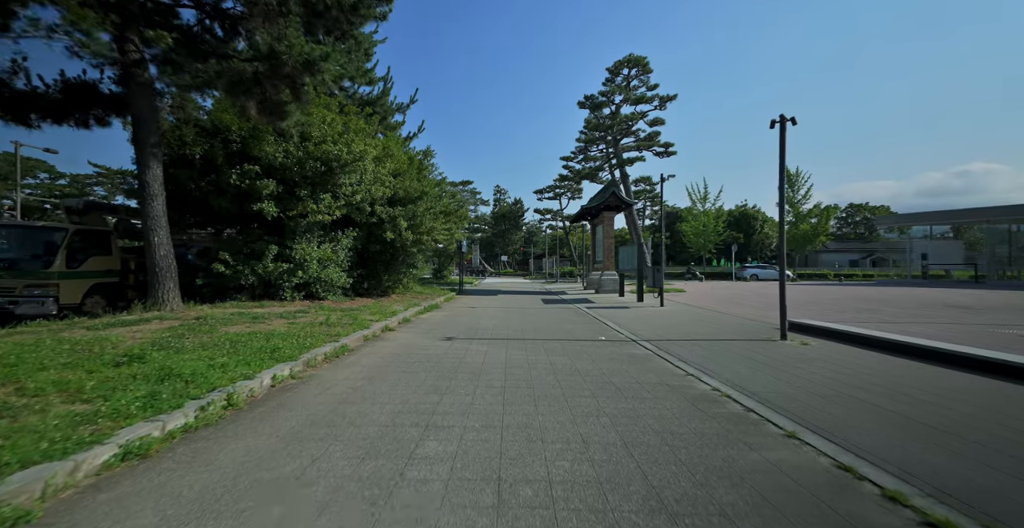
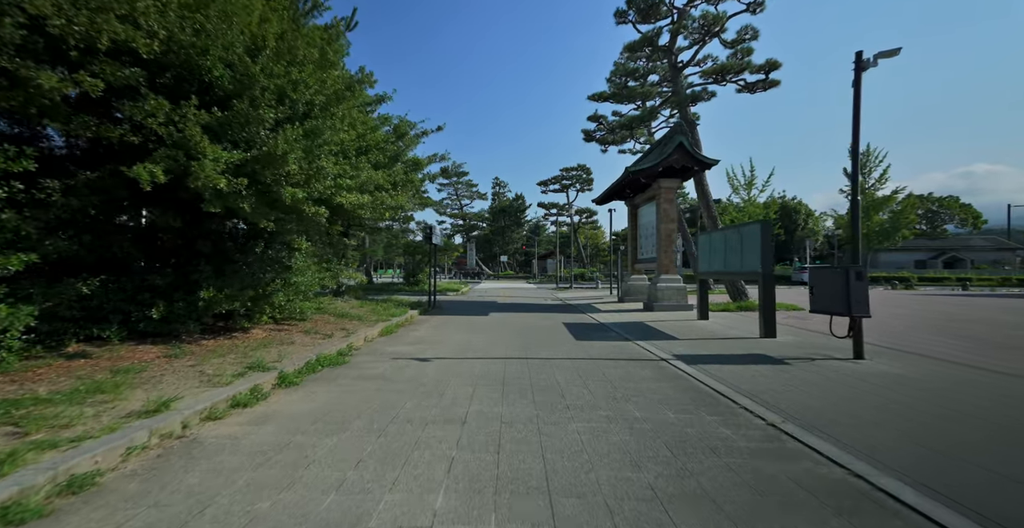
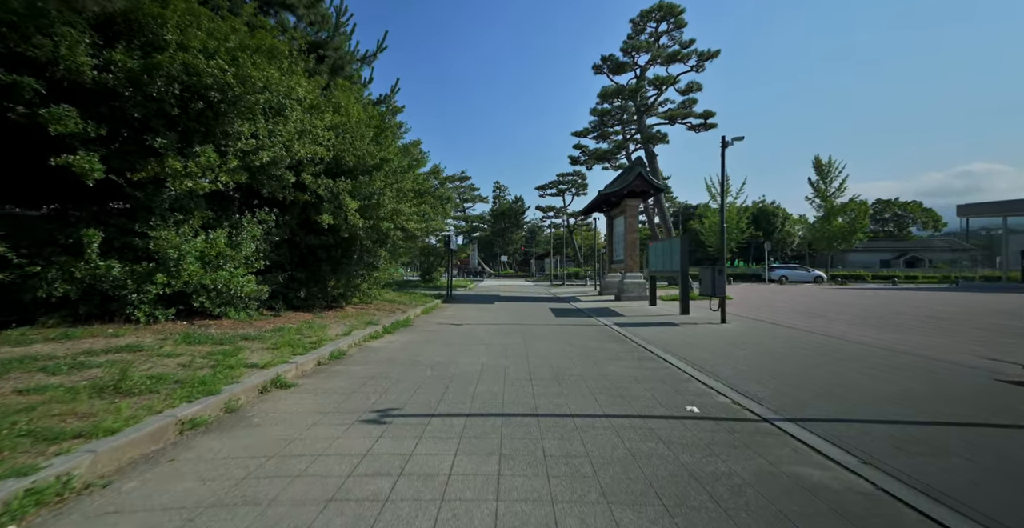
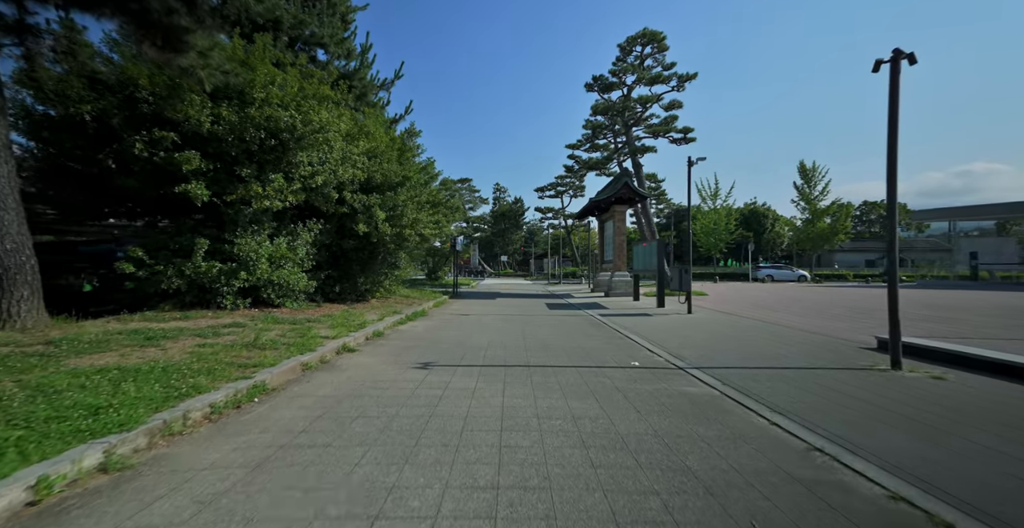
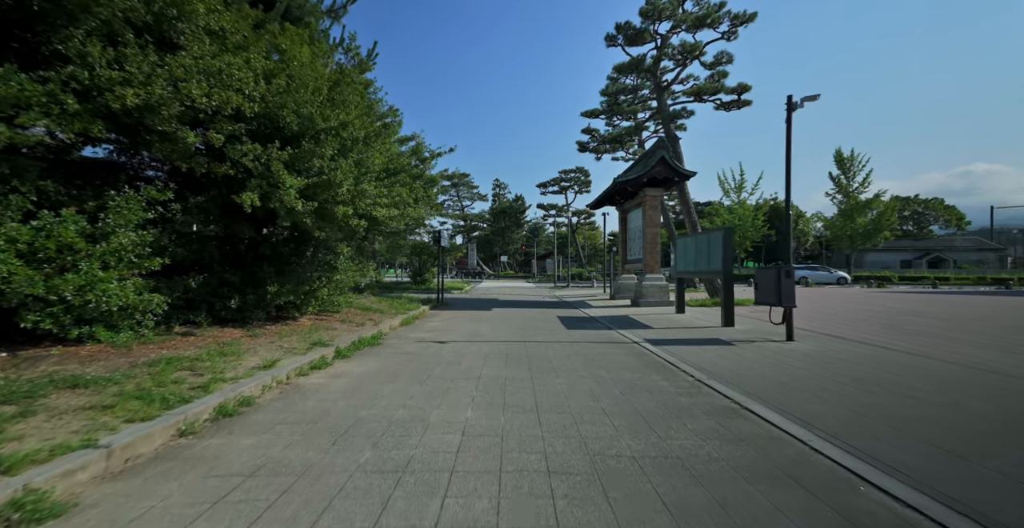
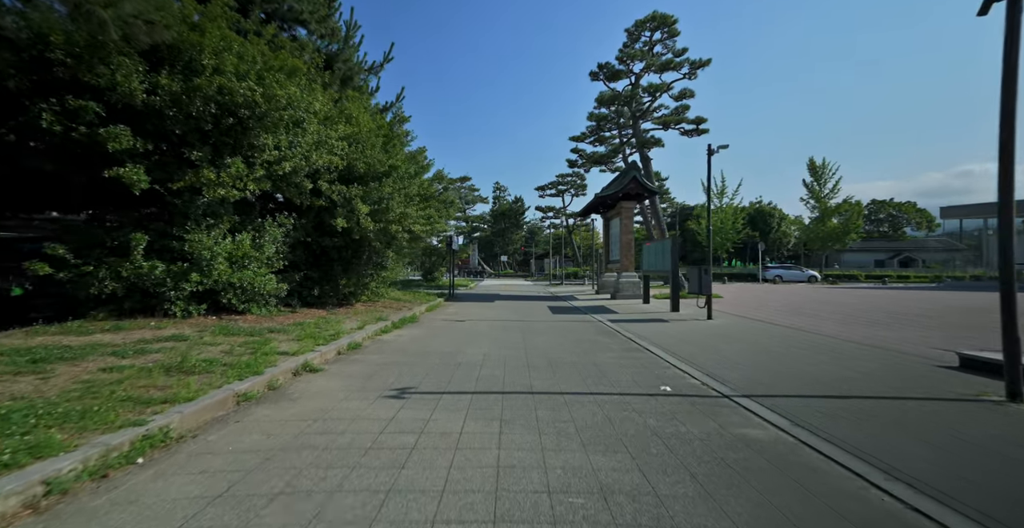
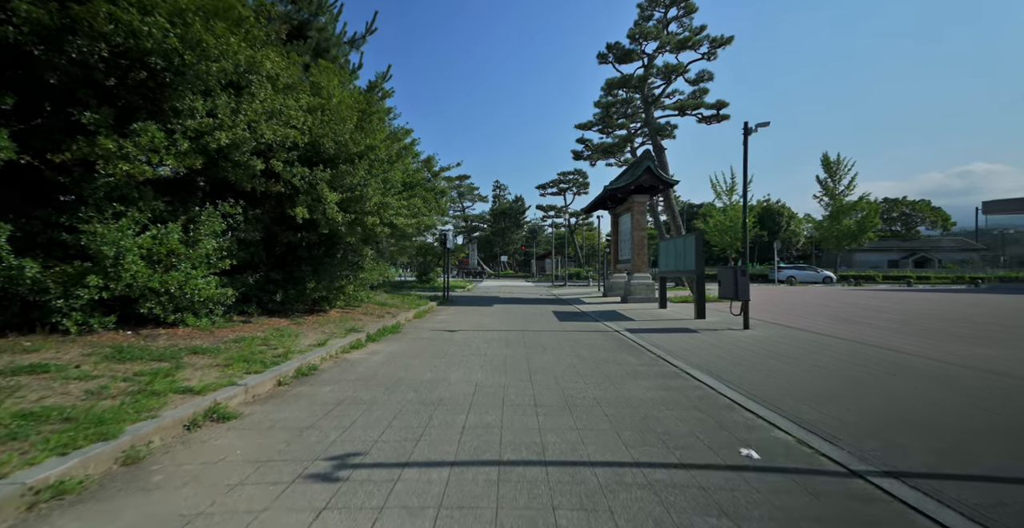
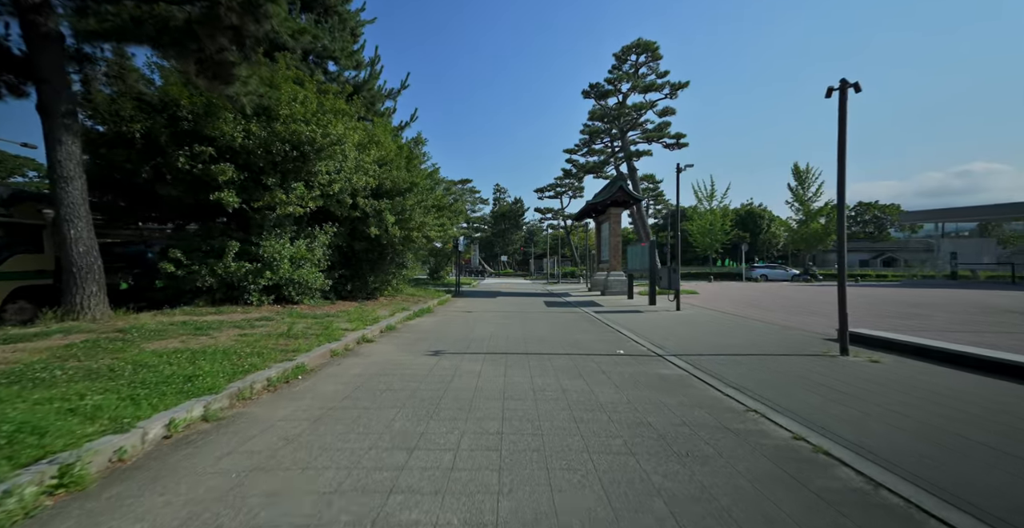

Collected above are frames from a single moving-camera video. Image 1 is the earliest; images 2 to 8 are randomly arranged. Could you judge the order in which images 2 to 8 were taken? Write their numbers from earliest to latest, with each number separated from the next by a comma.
8, 4, 6, 3, 7, 5, 2
